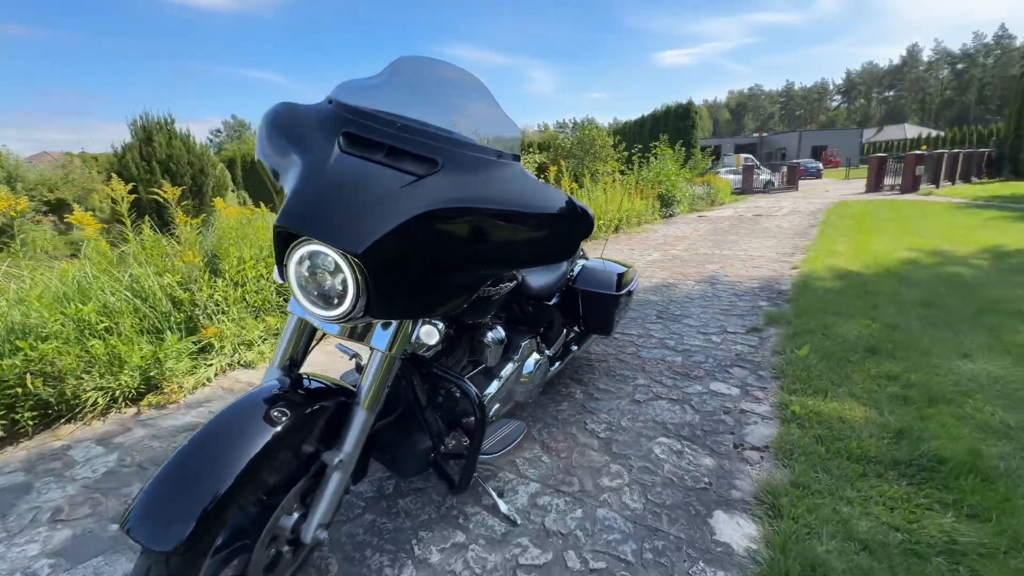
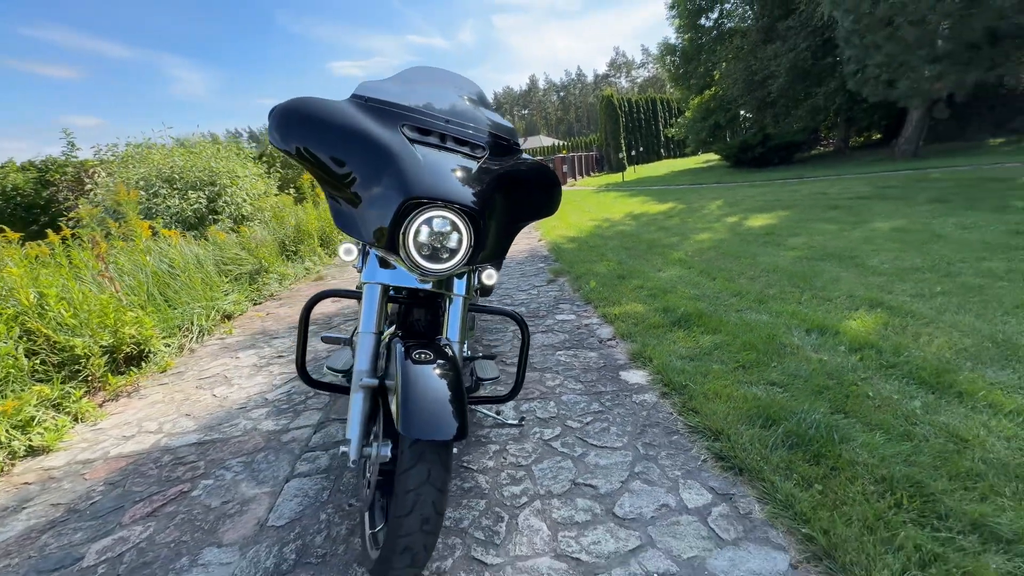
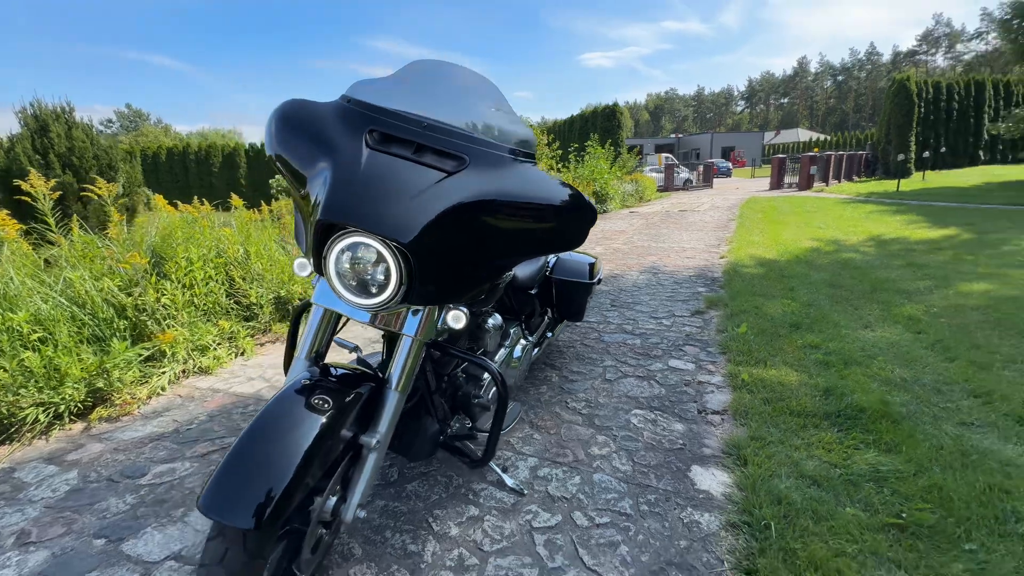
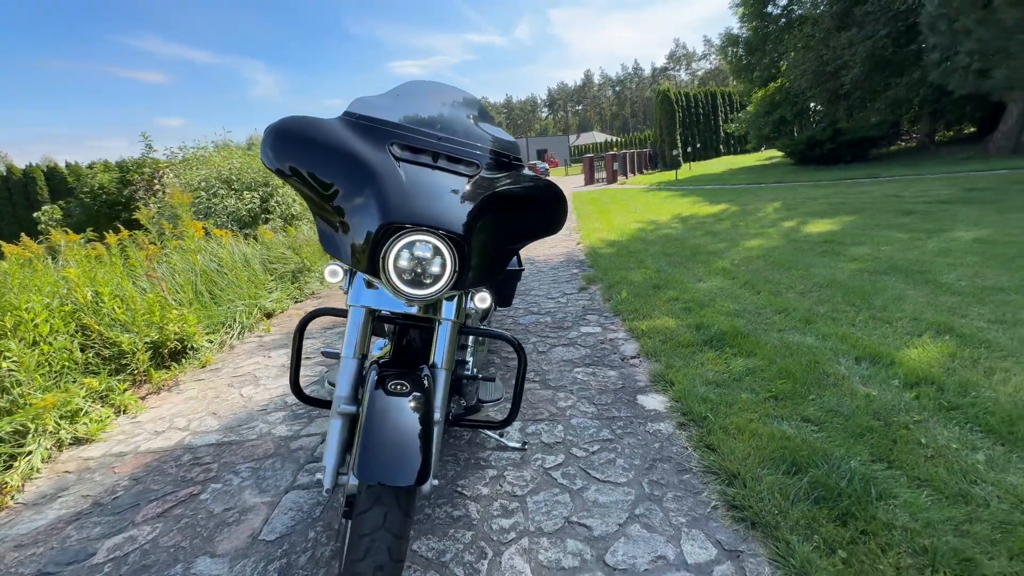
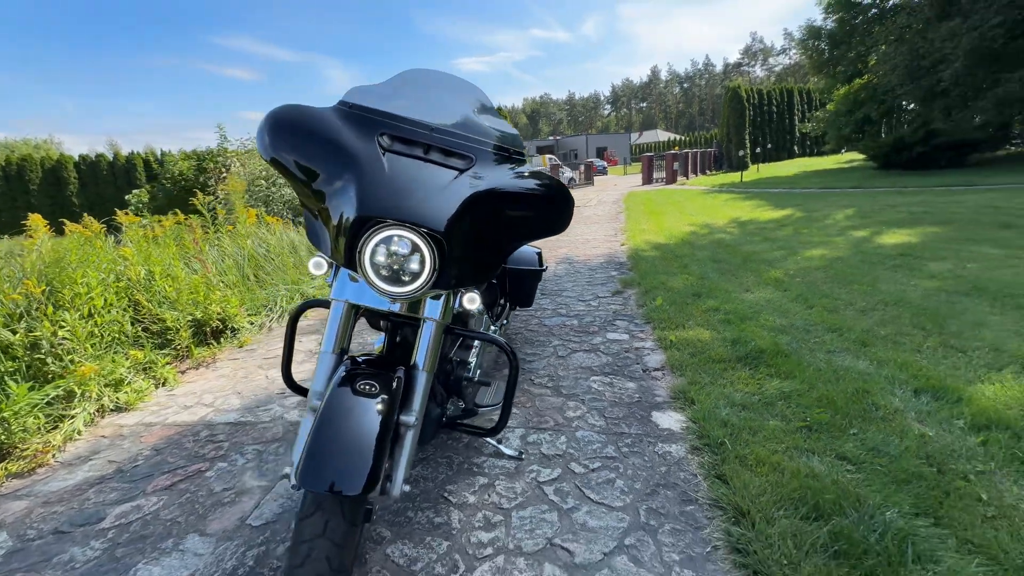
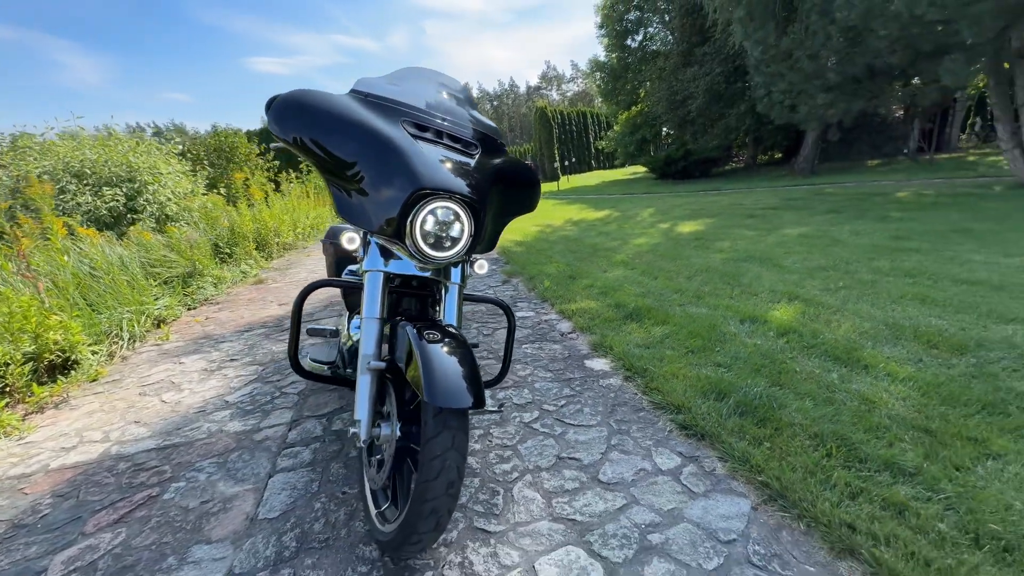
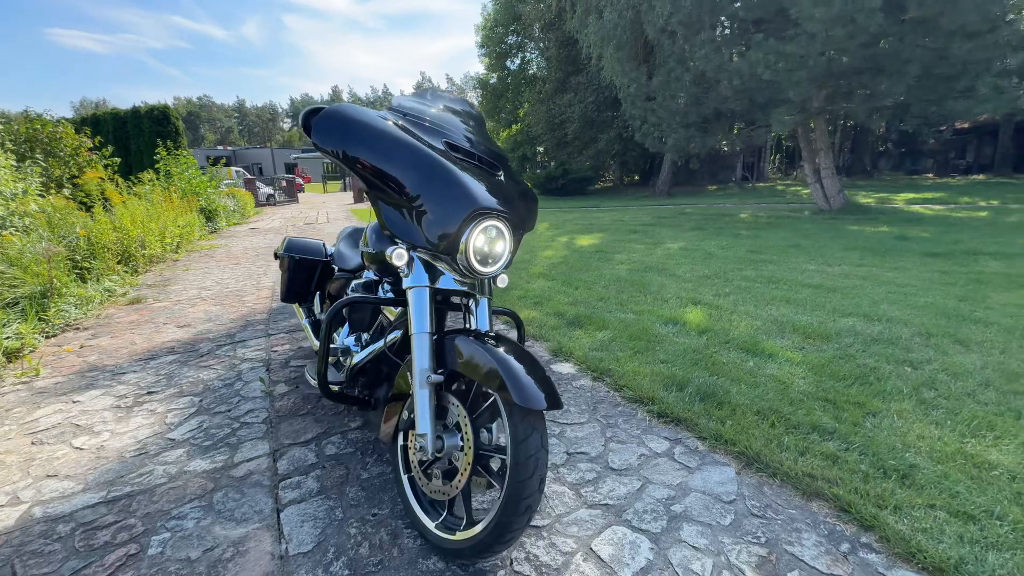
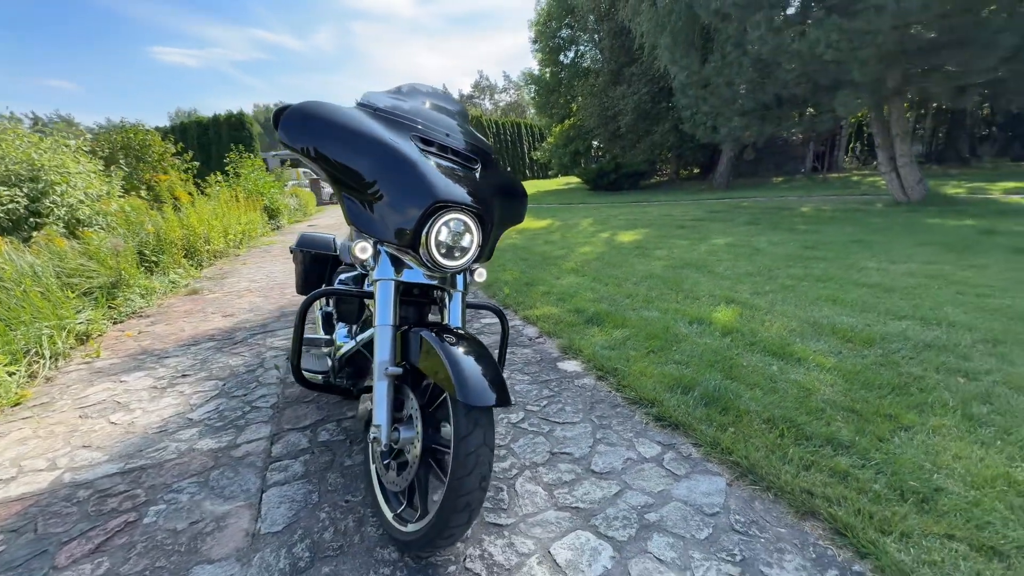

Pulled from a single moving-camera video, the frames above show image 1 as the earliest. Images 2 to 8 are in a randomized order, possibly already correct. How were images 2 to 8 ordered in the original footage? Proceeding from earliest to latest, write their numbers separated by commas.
3, 5, 4, 2, 6, 8, 7
